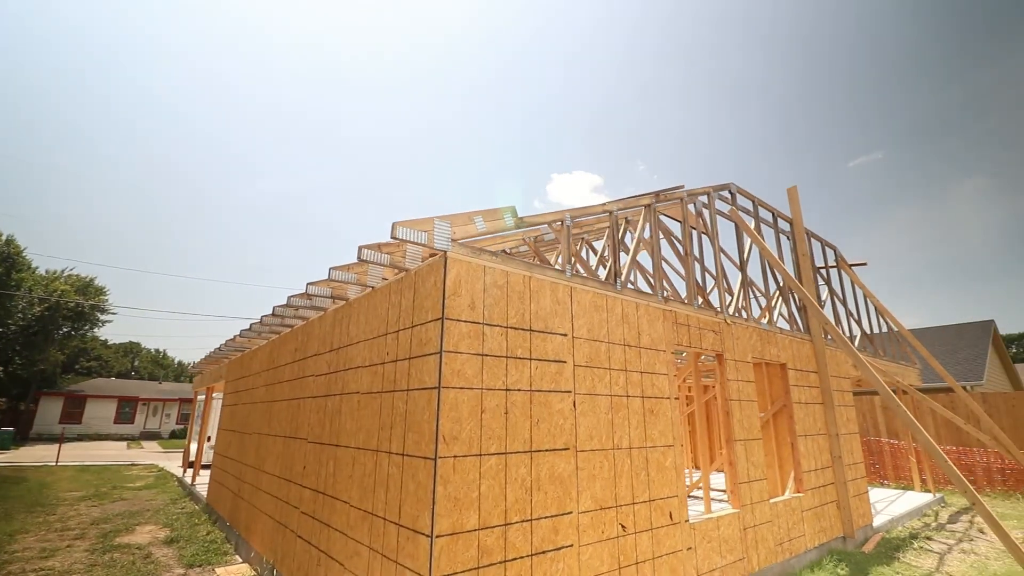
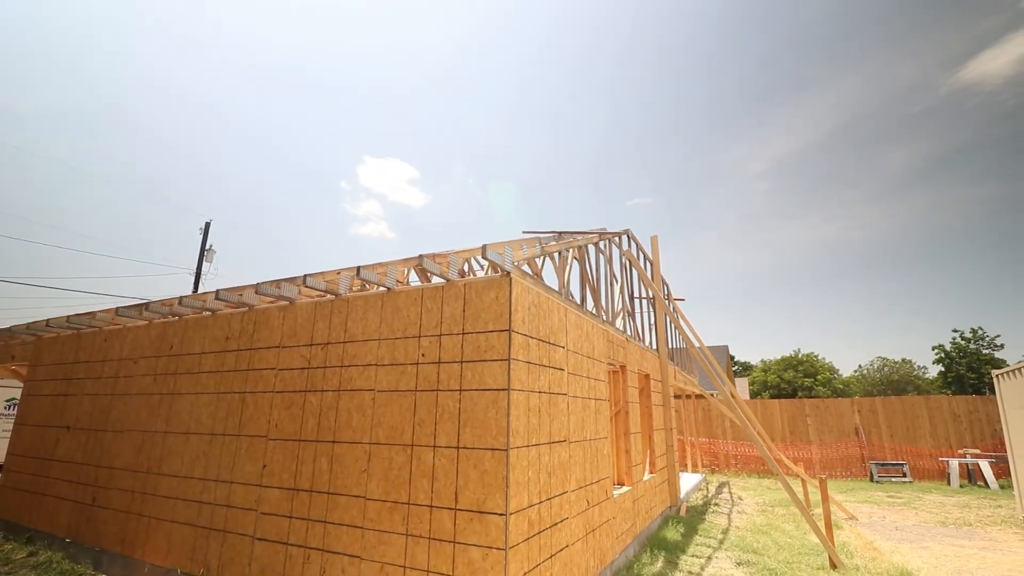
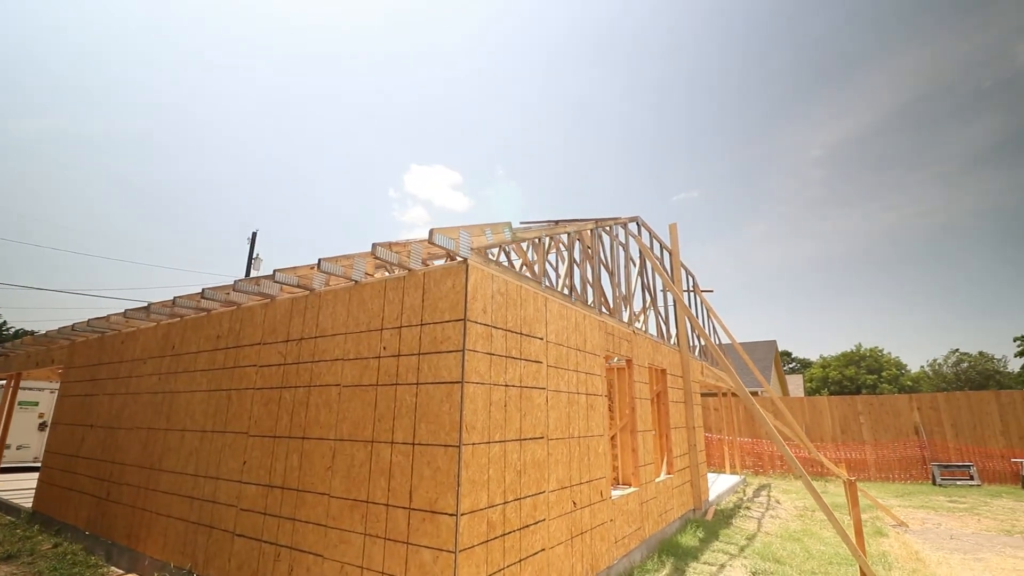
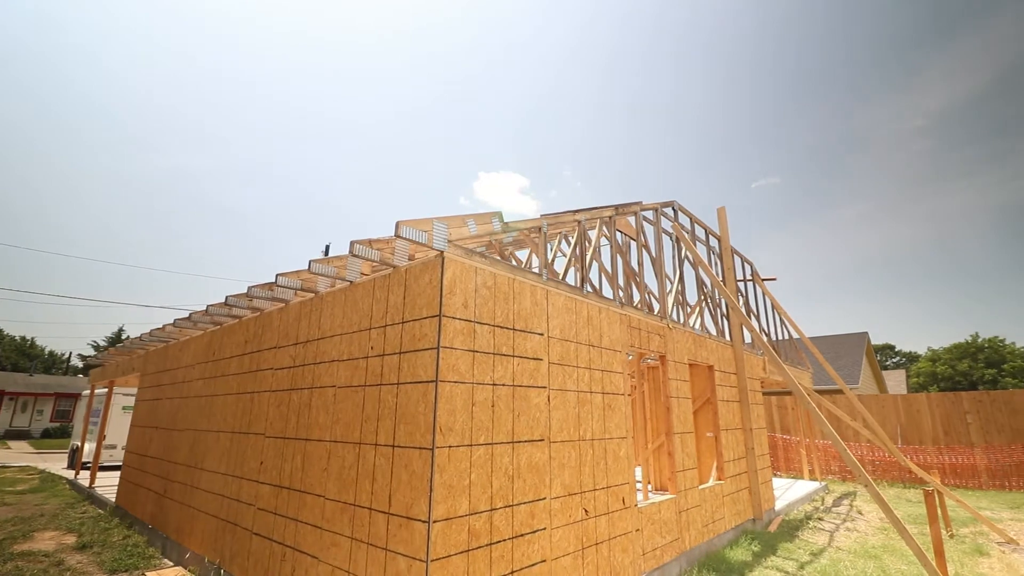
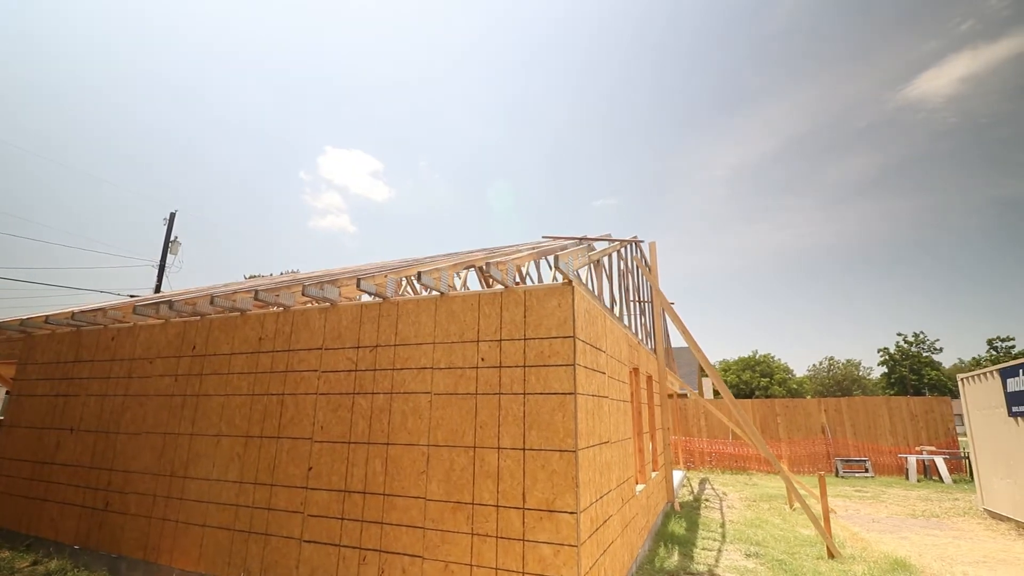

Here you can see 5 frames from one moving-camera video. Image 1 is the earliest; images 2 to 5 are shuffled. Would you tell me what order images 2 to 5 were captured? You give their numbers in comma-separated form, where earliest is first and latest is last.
4, 3, 2, 5
